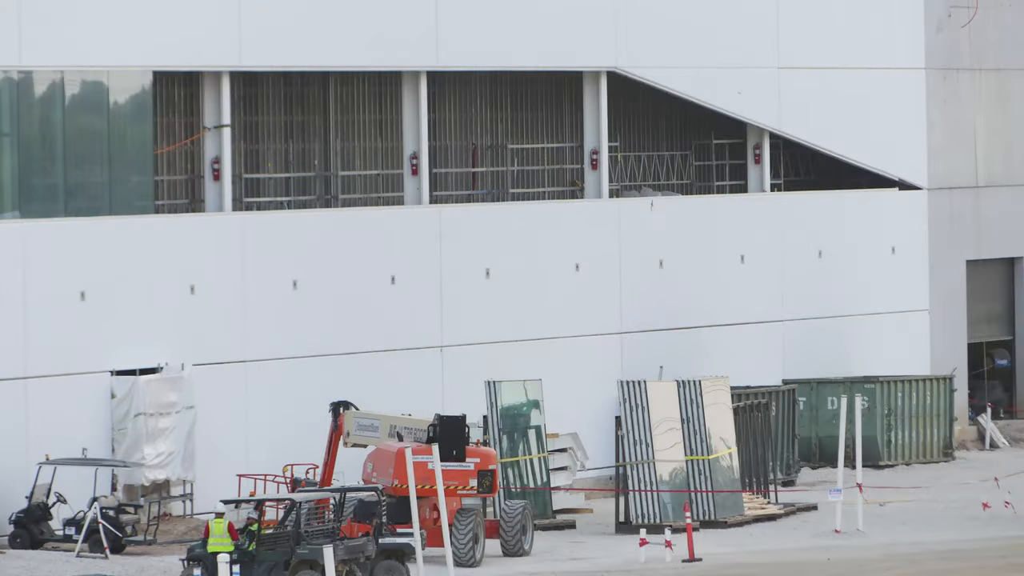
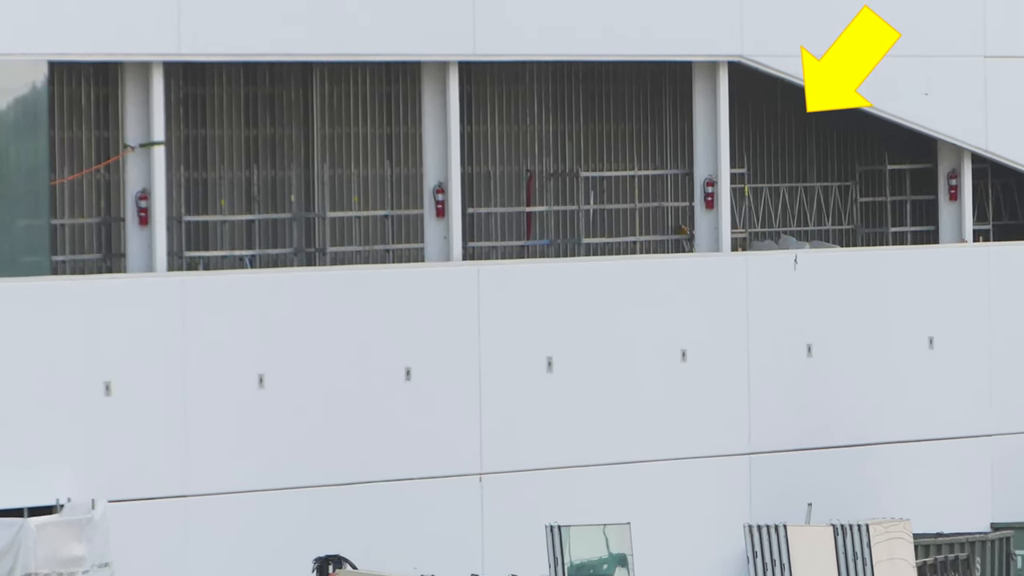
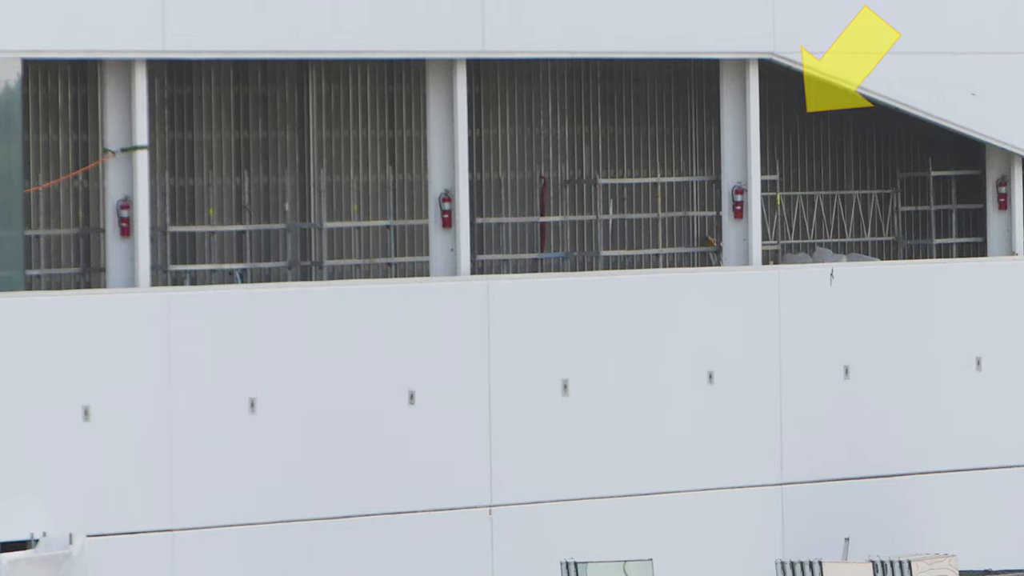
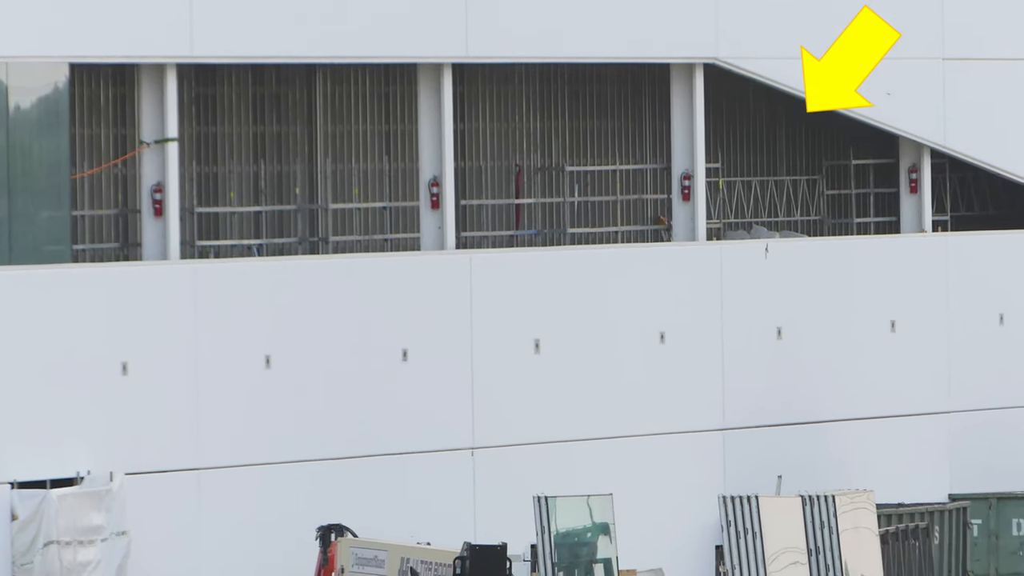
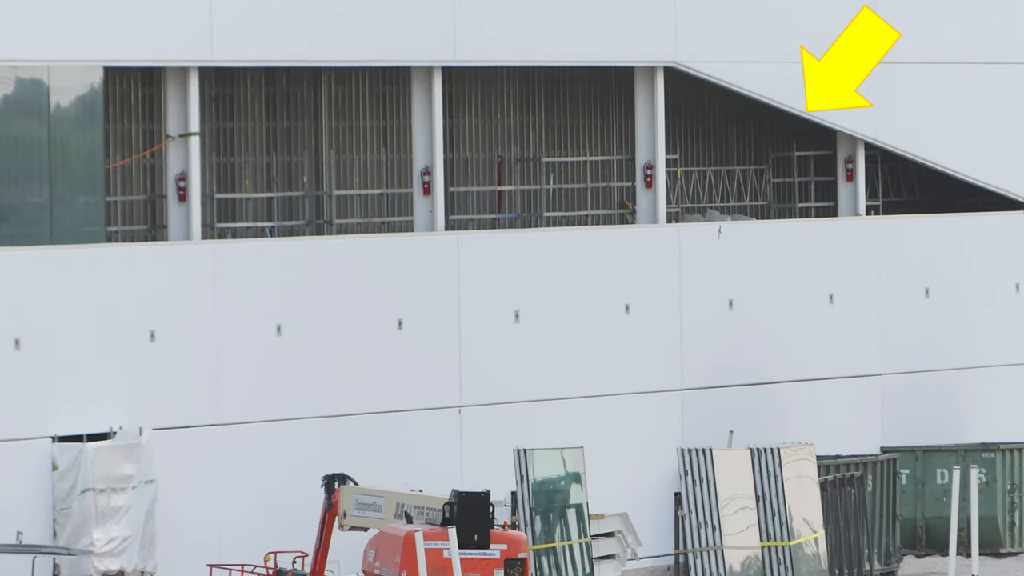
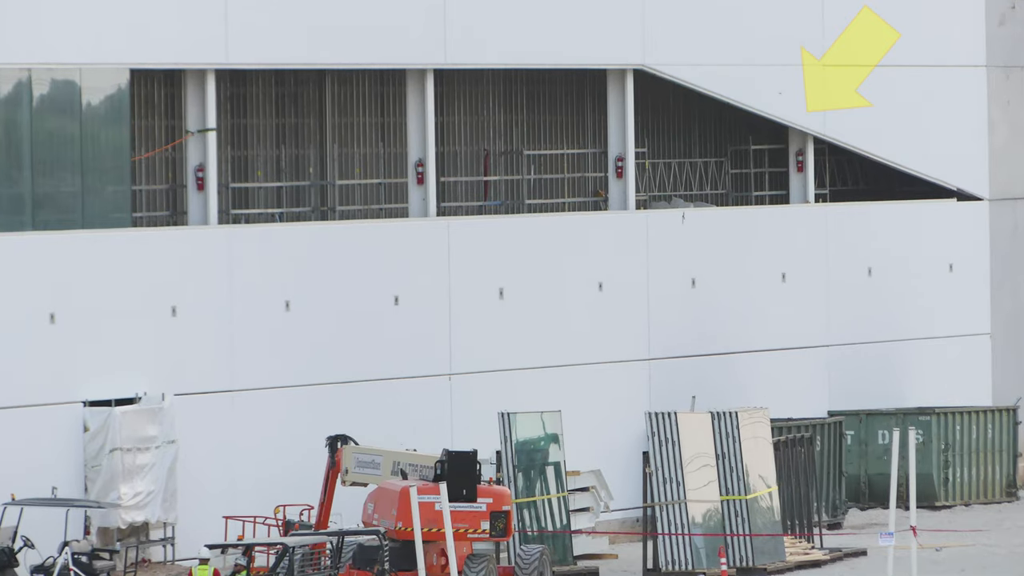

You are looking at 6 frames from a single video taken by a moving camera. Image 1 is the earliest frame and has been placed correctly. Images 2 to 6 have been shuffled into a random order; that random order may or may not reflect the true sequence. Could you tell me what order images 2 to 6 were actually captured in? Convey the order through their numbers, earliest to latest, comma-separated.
6, 5, 4, 2, 3
